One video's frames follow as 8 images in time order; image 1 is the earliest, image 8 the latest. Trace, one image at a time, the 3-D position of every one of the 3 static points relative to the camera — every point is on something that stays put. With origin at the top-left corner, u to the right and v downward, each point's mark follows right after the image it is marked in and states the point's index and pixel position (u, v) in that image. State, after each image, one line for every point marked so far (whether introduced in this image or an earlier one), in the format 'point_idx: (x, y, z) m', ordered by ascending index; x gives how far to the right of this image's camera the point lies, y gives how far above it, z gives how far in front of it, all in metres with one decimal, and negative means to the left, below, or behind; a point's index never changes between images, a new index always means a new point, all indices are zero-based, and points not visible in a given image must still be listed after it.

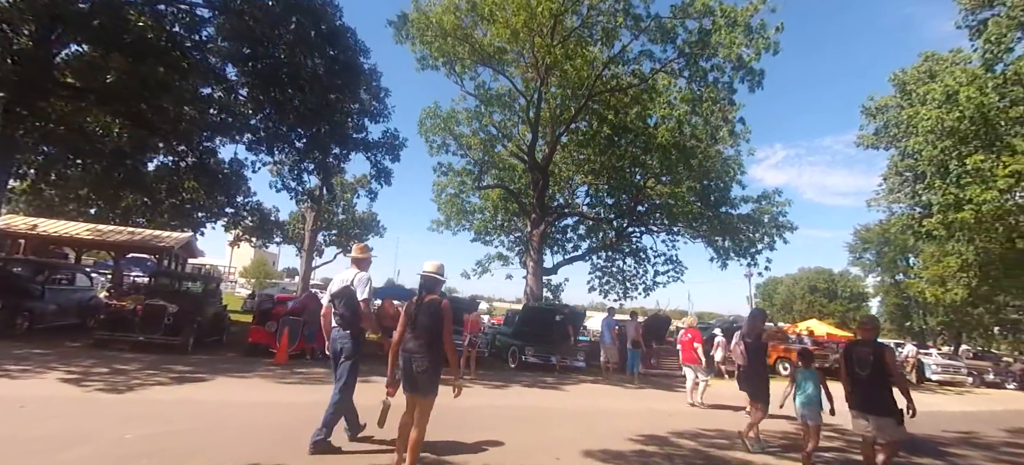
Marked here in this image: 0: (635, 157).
0: (+5.0, +3.0, +19.1) m
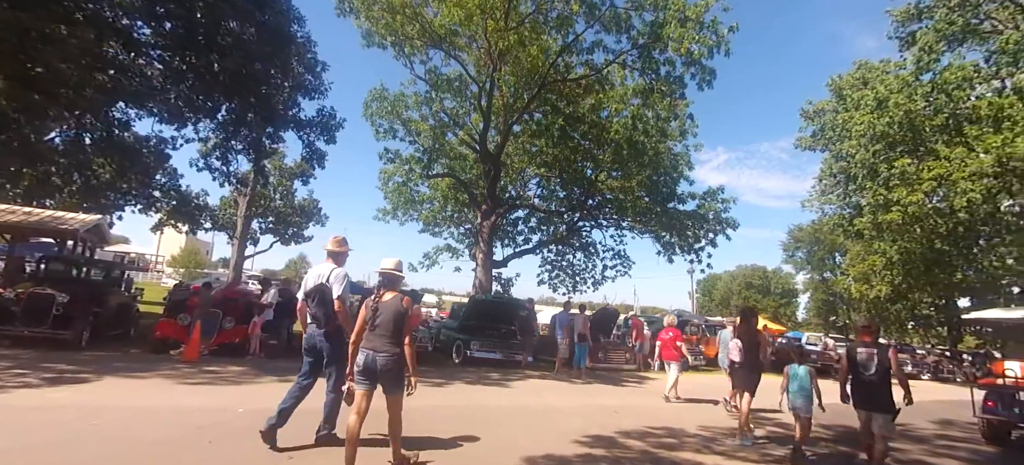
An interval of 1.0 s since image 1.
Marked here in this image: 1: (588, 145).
0: (+3.0, +3.3, +18.9) m
1: (+3.1, +3.4, +18.8) m
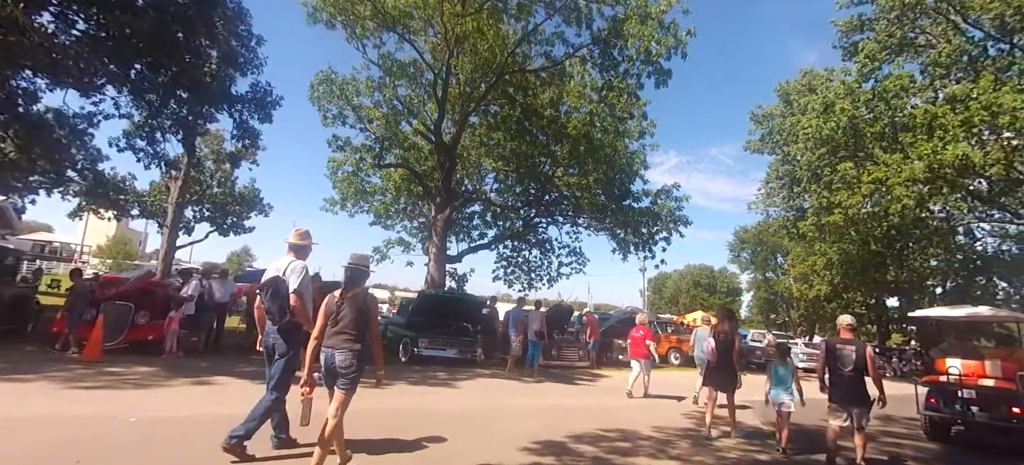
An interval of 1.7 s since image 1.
0: (+1.3, +3.4, +18.6) m
1: (+1.3, +3.6, +18.5) m
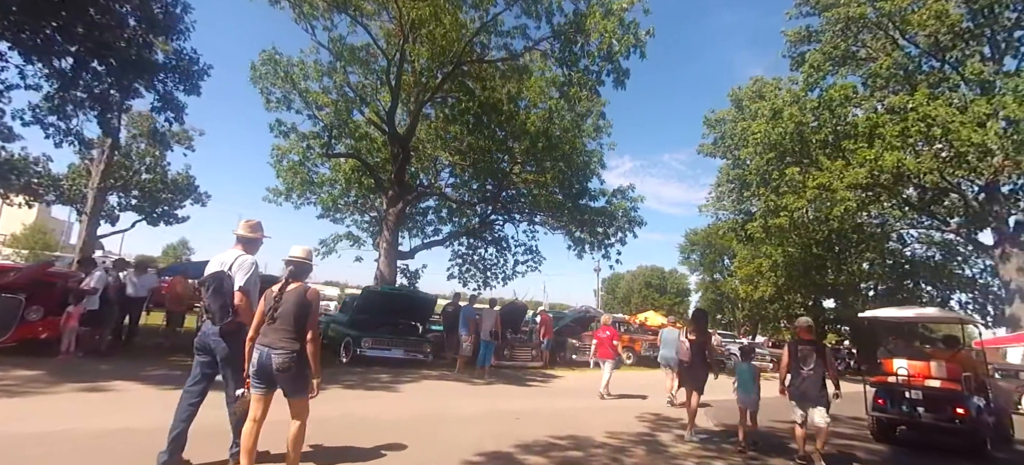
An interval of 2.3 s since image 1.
0: (-0.4, +3.5, +18.2) m
1: (-0.3, +3.7, +18.1) m
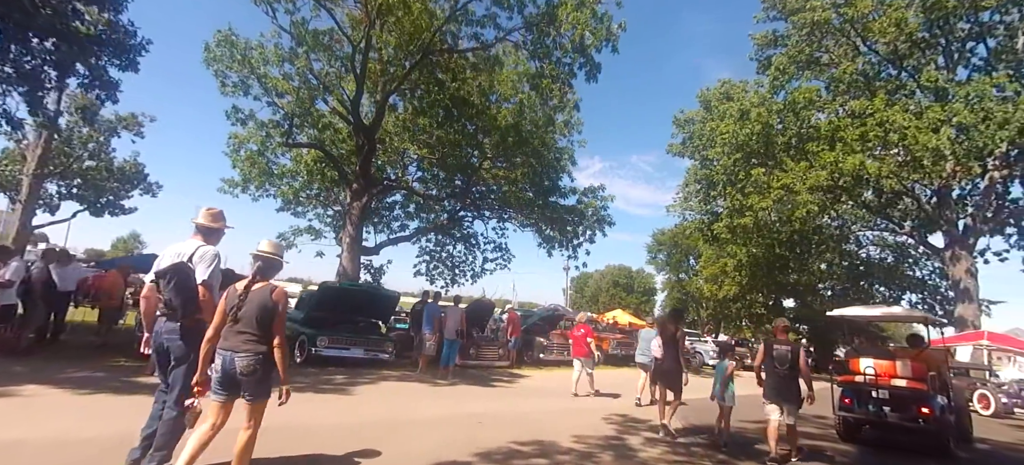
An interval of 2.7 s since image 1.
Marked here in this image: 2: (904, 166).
0: (-1.5, +3.7, +17.7) m
1: (-1.5, +3.9, +17.7) m
2: (+12.9, +2.2, +15.5) m
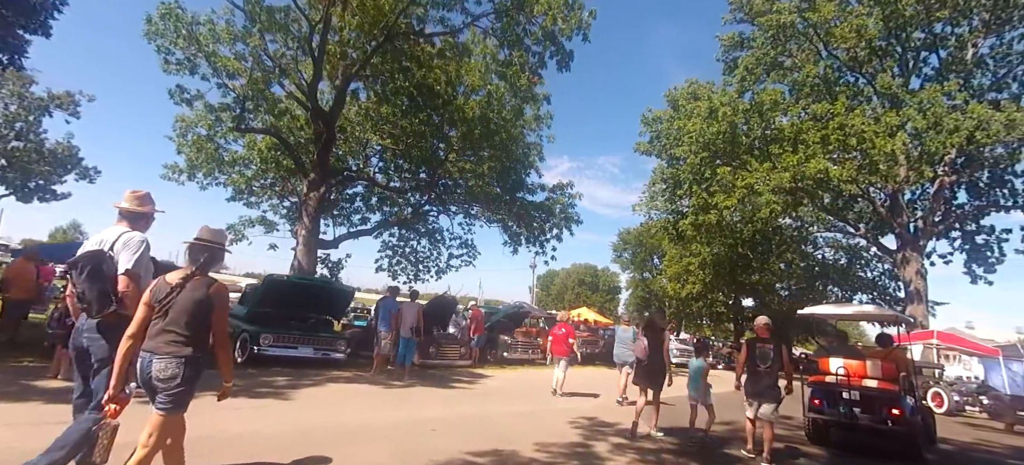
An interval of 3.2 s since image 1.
0: (-2.7, +3.9, +17.1) m
1: (-2.6, +4.1, +17.1) m
2: (+11.8, +2.2, +15.9) m
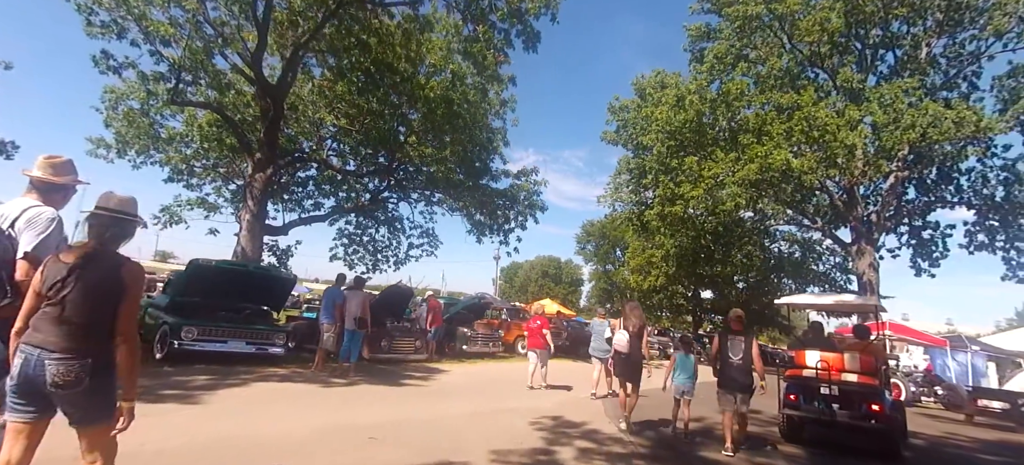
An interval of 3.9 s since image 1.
0: (-4.0, +4.4, +16.2) m
1: (-3.9, +4.6, +16.1) m
2: (+10.5, +2.4, +16.0) m
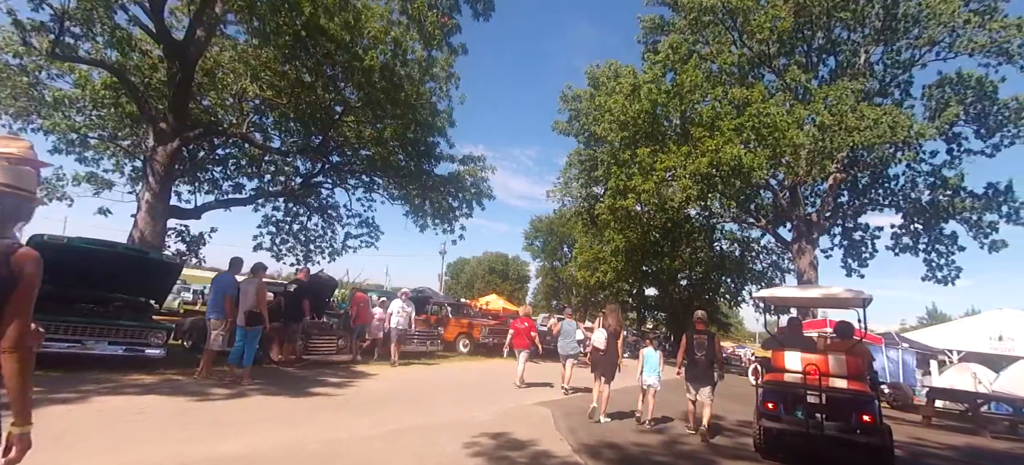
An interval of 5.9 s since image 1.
0: (-5.6, +4.8, +14.5) m
1: (-5.5, +5.0, +14.5) m
2: (+8.8, +2.5, +16.0) m
